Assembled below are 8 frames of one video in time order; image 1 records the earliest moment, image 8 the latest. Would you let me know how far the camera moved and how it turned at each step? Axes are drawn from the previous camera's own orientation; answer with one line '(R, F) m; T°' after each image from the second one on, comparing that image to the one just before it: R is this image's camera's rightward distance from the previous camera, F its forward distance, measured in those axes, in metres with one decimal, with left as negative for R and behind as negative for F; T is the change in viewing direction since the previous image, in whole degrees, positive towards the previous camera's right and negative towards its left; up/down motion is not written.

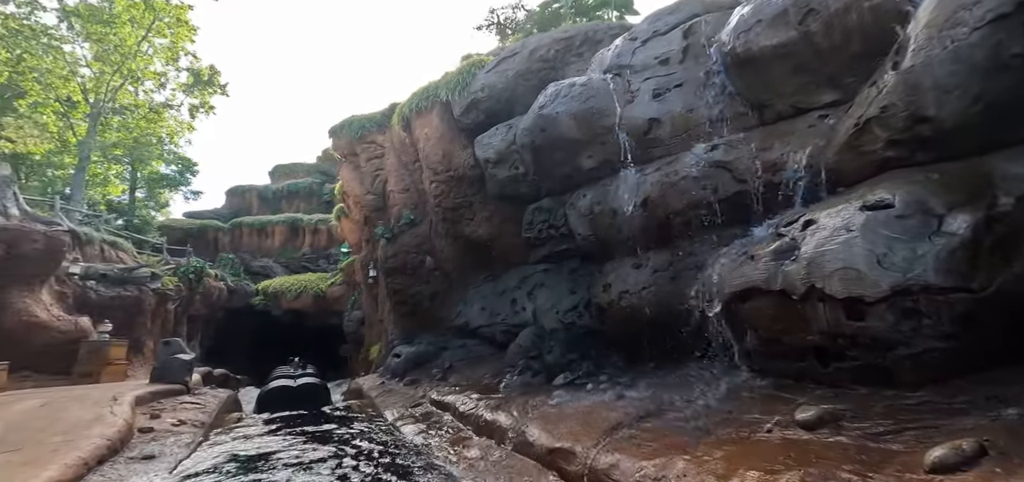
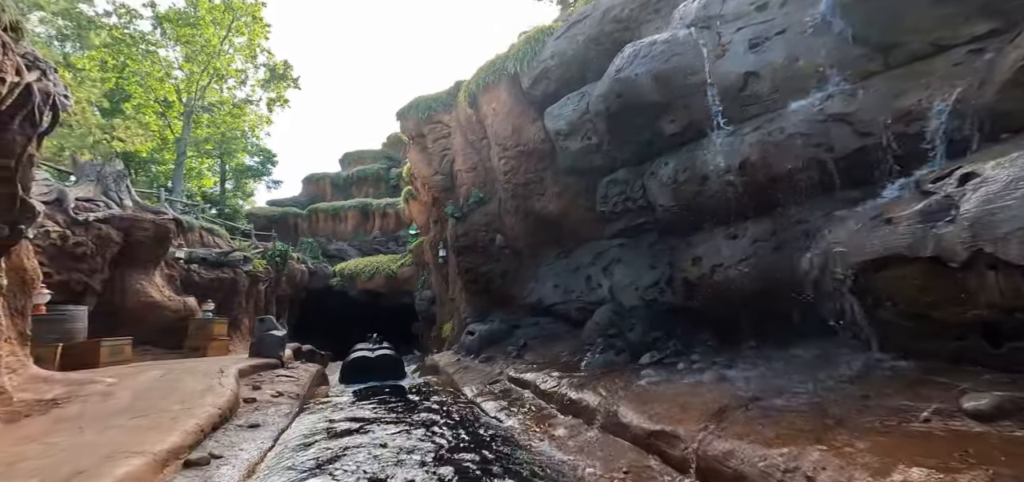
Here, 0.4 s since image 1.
(-0.4, +0.3) m; -8°
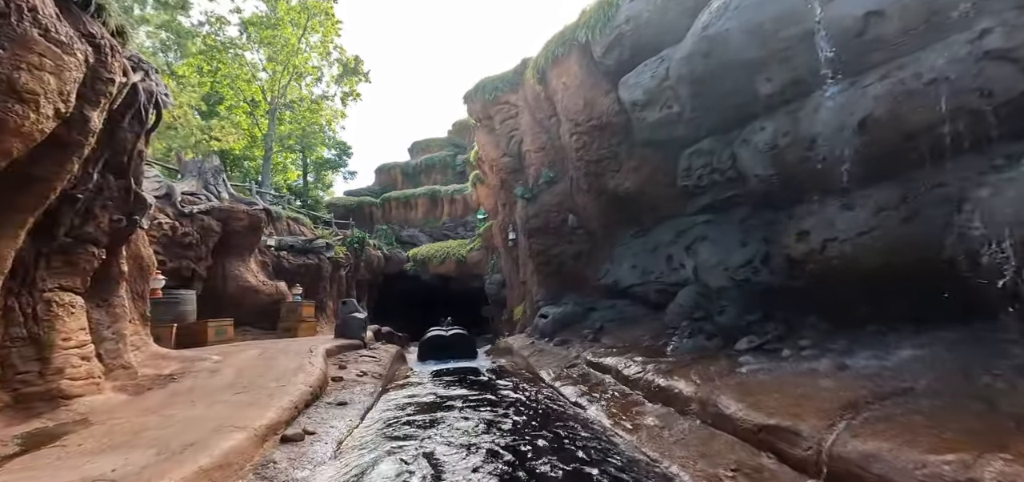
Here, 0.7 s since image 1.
(-0.2, +0.3) m; -8°
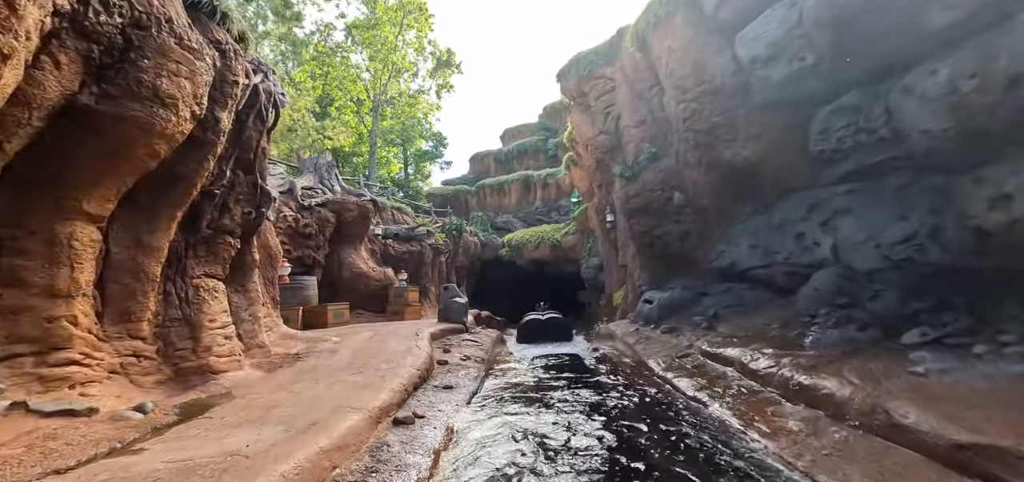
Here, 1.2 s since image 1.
(-0.2, +0.4) m; -12°
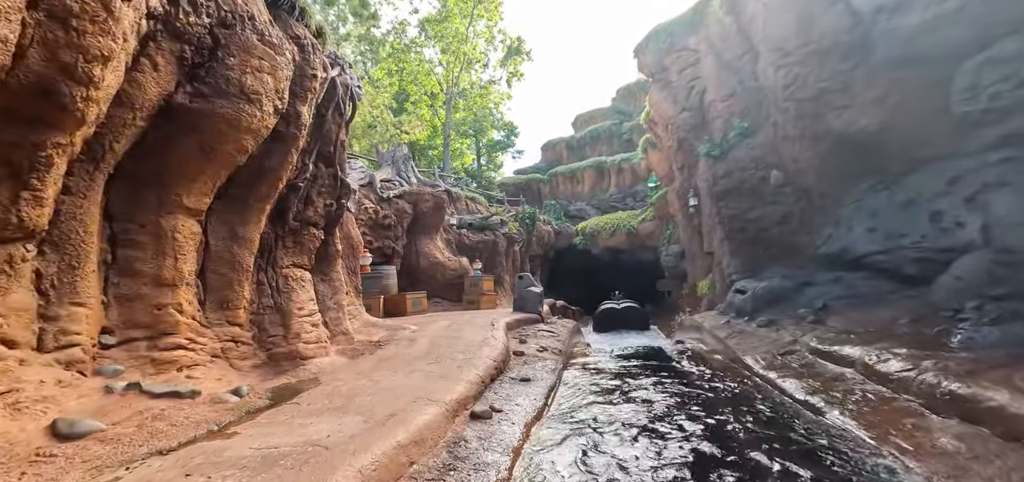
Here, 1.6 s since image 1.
(-0.1, +0.3) m; -9°
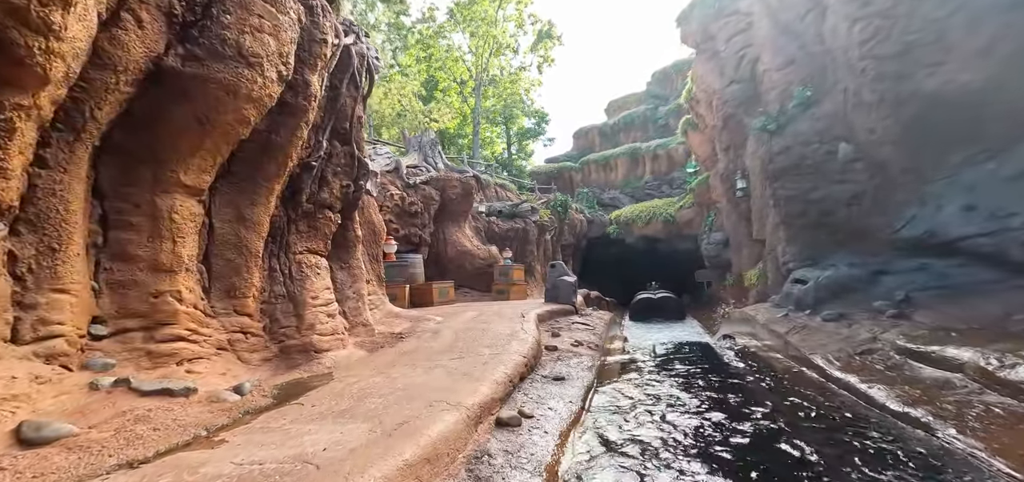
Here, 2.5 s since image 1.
(0.0, +0.6) m; -4°
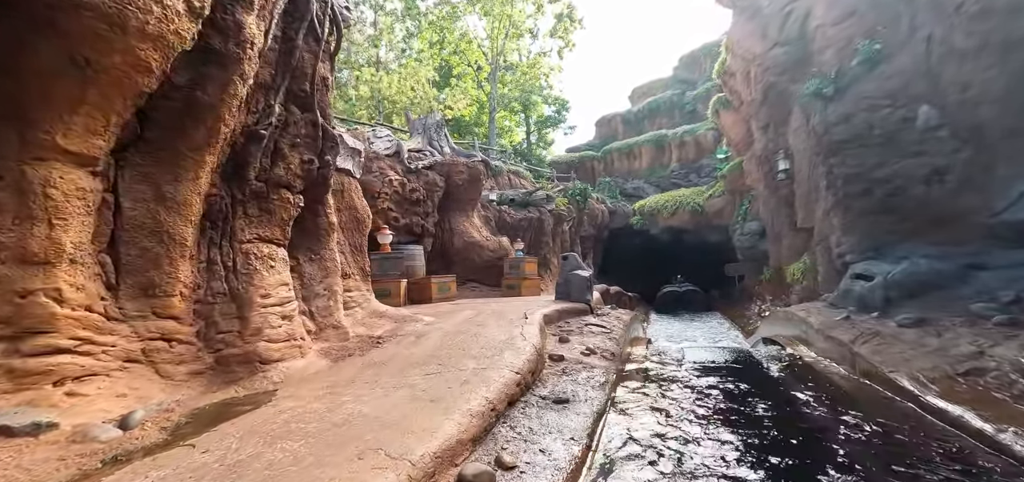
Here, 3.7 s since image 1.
(+0.3, +1.1) m; -3°
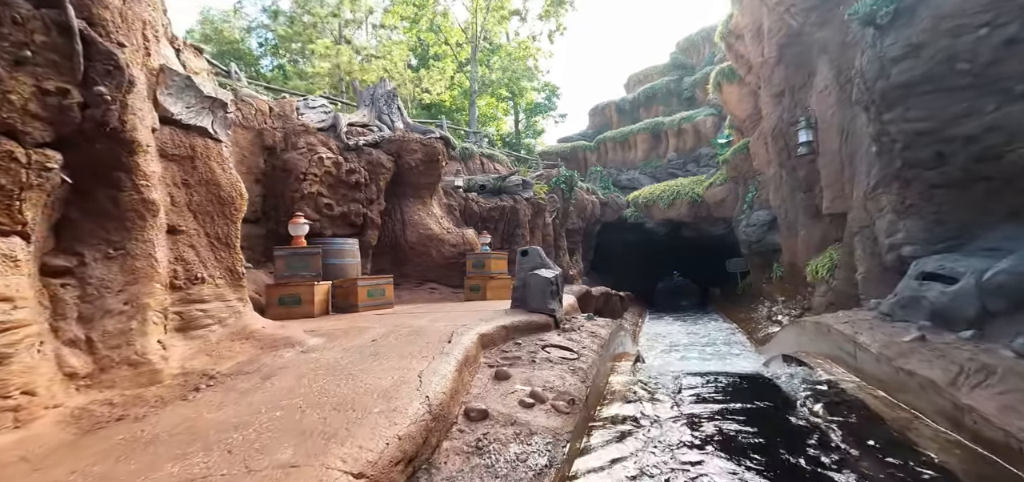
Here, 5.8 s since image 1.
(+0.8, +2.0) m; 0°
